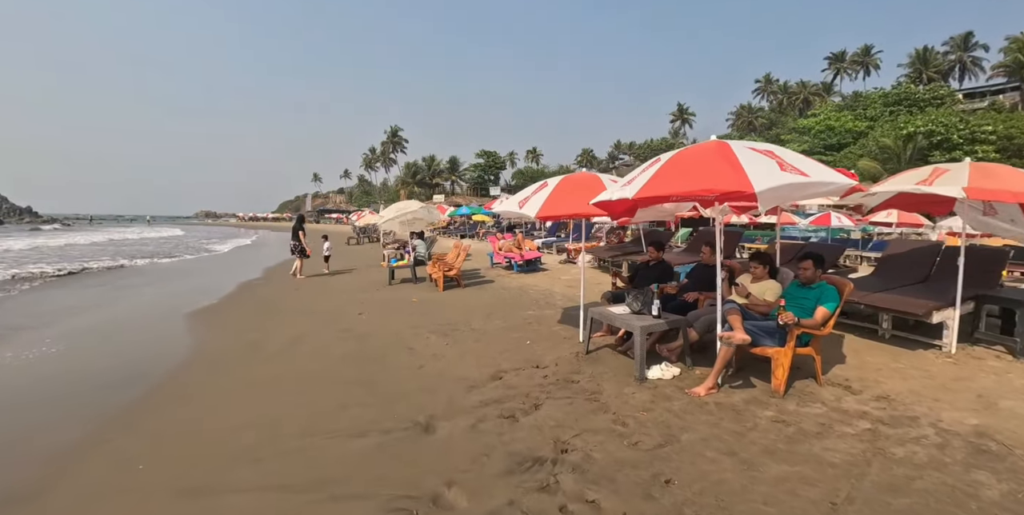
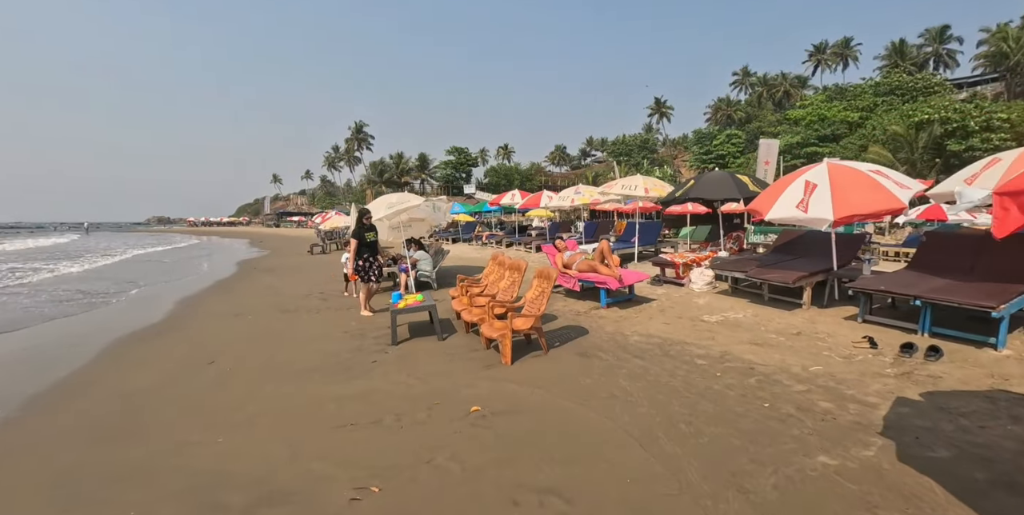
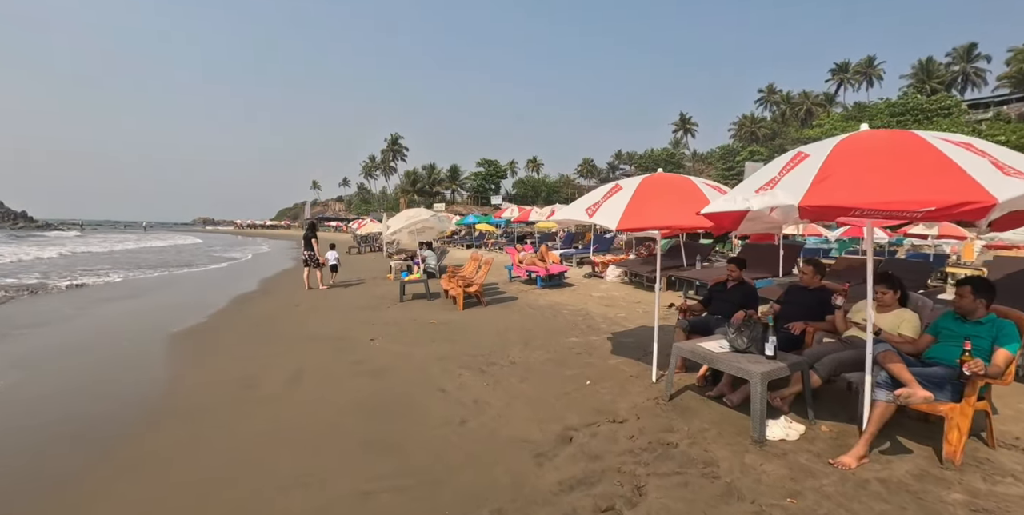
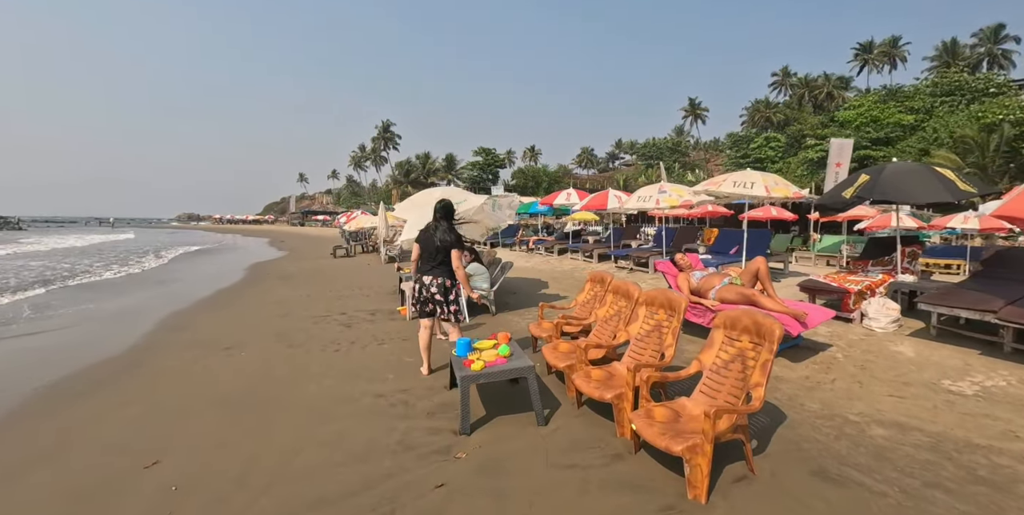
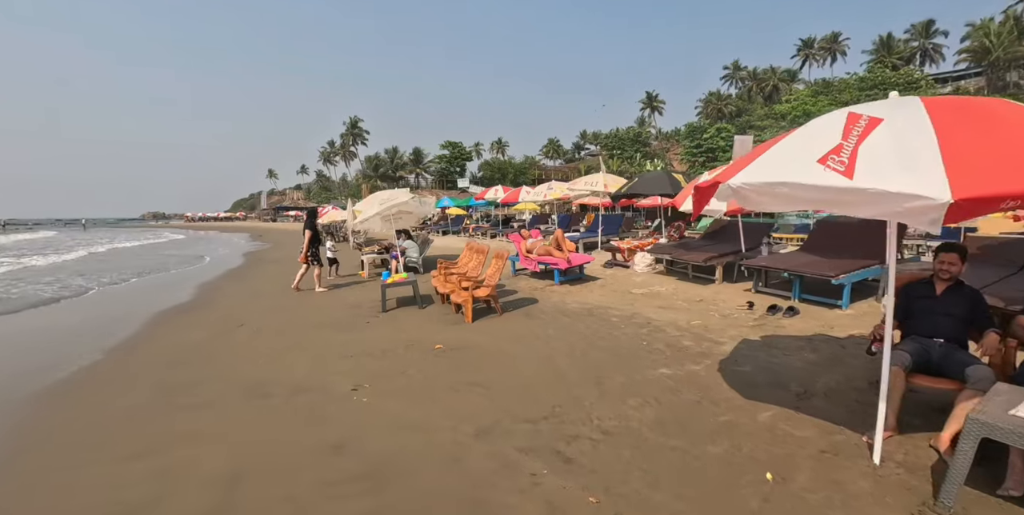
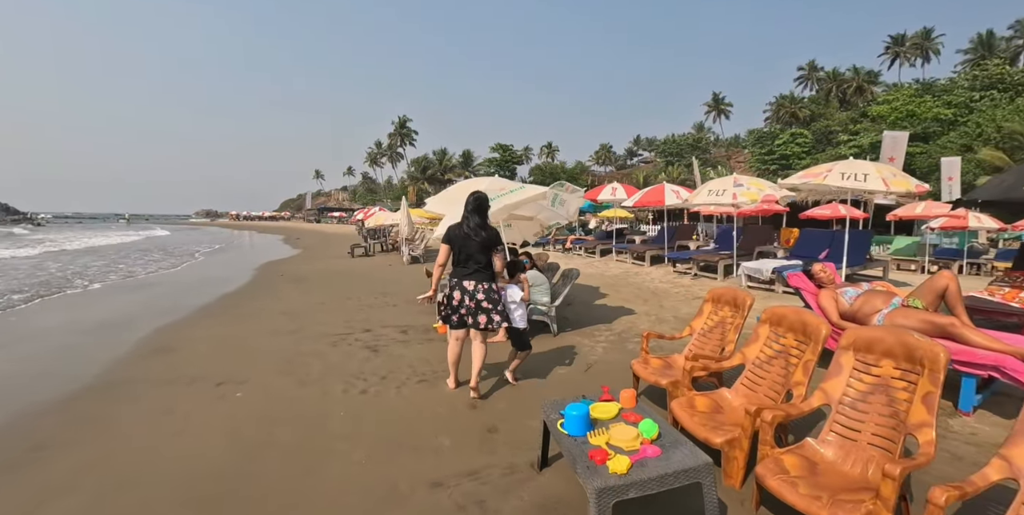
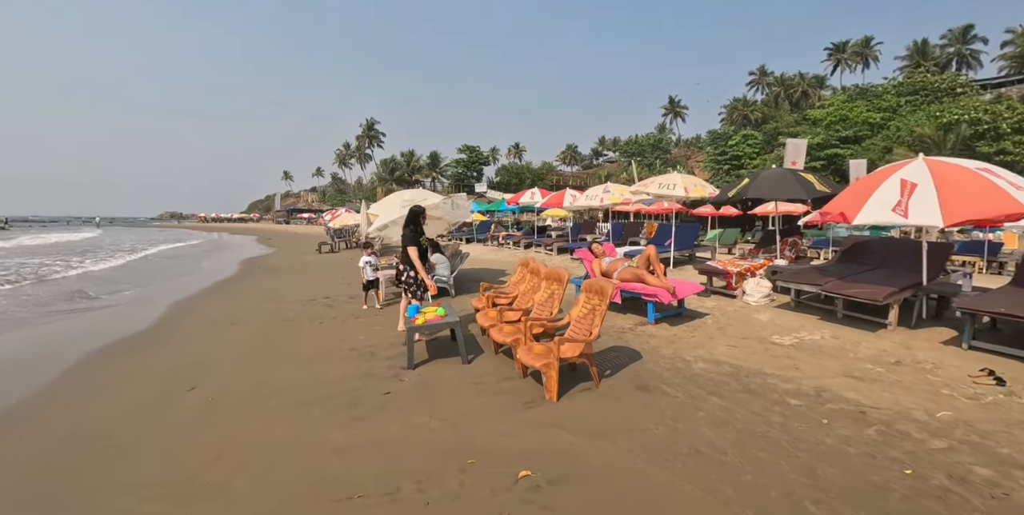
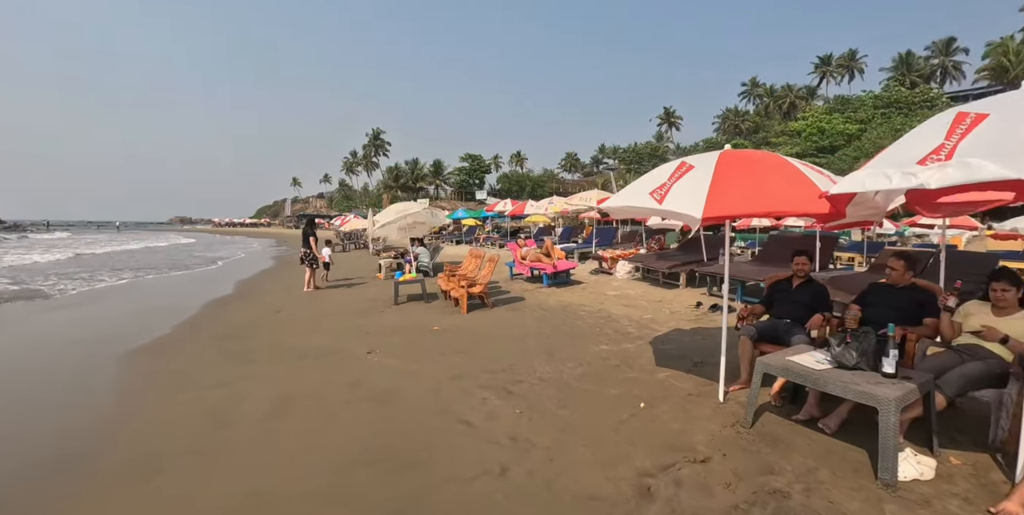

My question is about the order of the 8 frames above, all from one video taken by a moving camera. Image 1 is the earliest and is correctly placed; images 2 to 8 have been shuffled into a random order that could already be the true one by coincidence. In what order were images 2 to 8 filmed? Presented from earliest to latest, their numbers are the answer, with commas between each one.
3, 8, 5, 2, 7, 4, 6
